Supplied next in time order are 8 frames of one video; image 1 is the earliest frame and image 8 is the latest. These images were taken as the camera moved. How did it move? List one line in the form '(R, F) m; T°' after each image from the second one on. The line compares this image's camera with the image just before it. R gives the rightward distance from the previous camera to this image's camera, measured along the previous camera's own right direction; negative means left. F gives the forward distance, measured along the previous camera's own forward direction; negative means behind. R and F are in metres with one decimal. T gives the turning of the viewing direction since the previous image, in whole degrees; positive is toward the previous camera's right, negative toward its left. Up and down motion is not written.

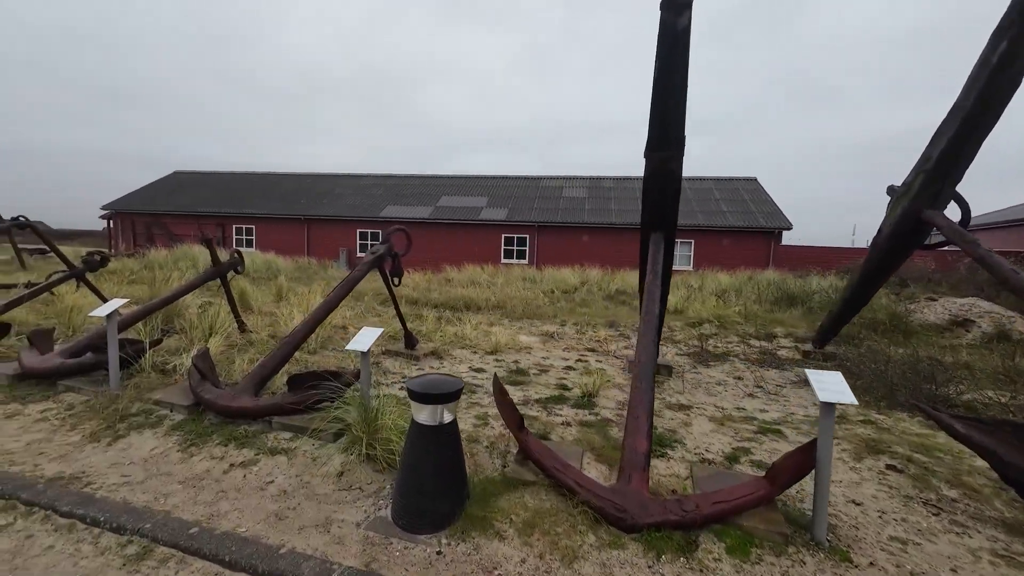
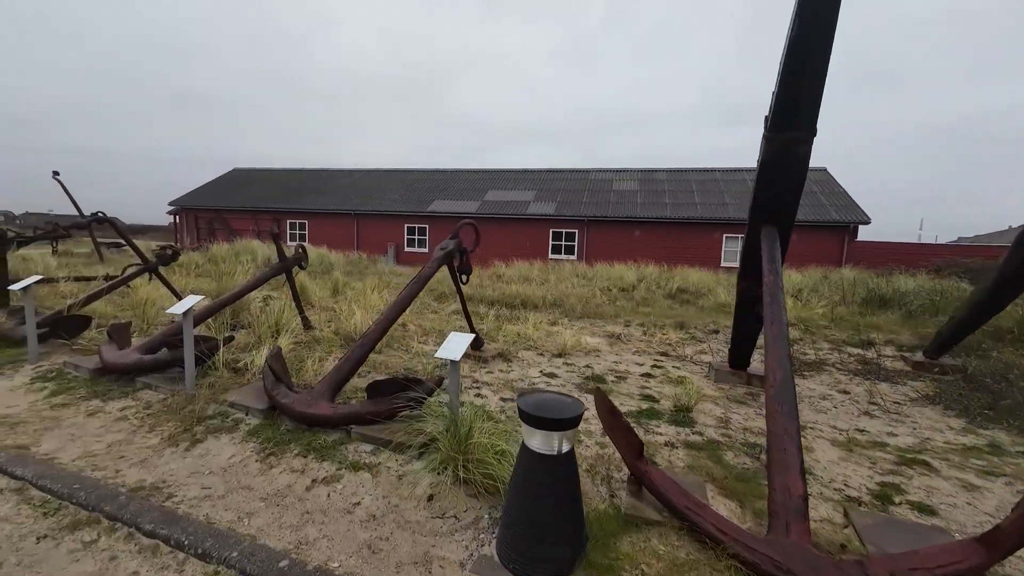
(-0.3, +0.3) m; -5°
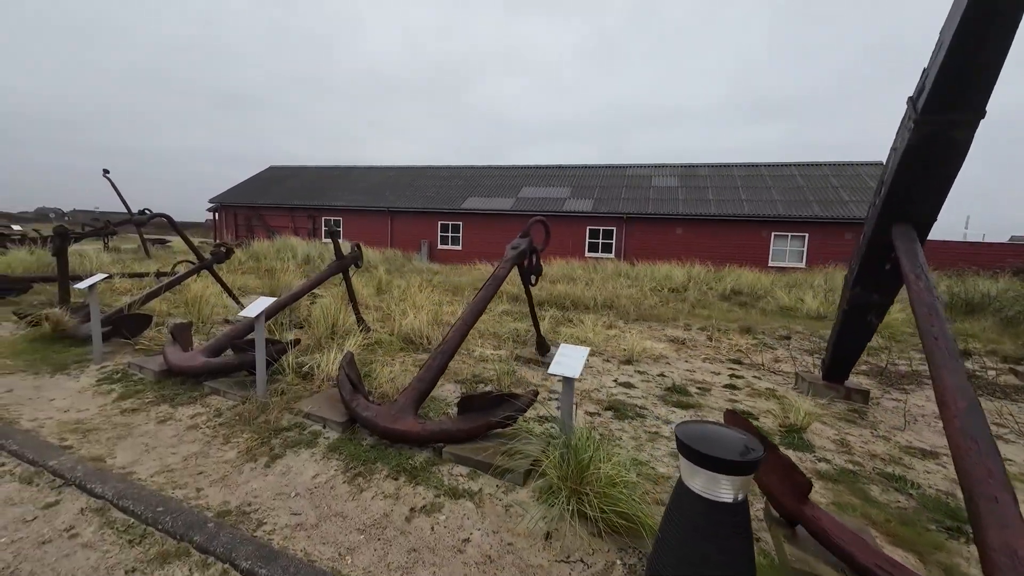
(-0.4, +0.2) m; -3°
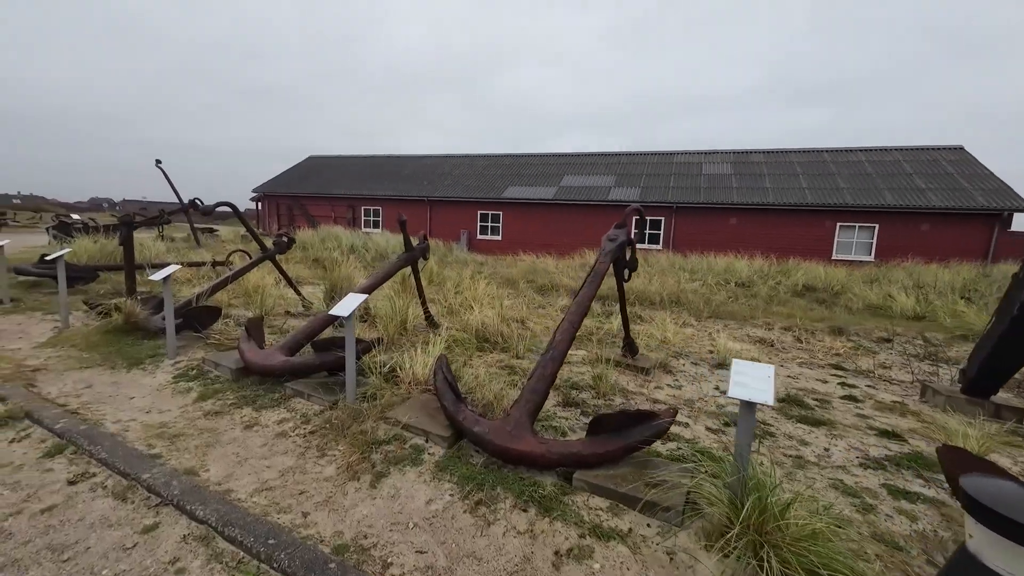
(-0.5, +0.3) m; -3°
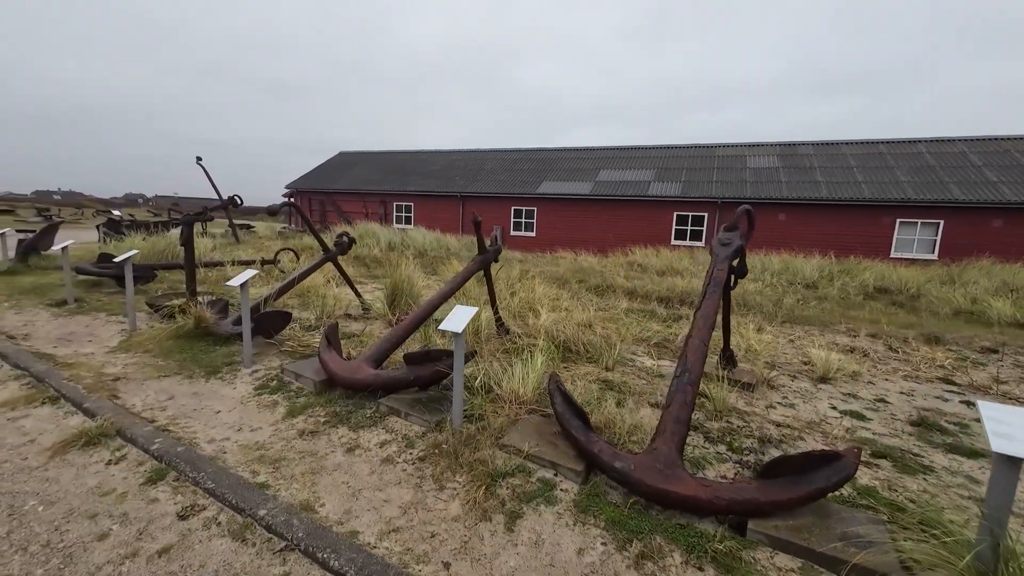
(-0.5, +0.2) m; -2°
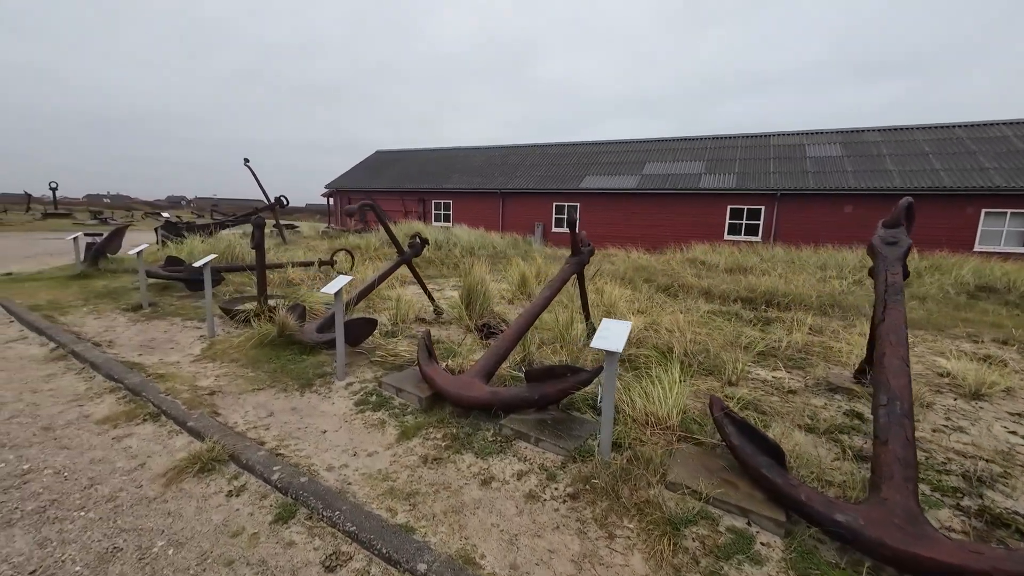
(-0.6, +0.3) m; -3°
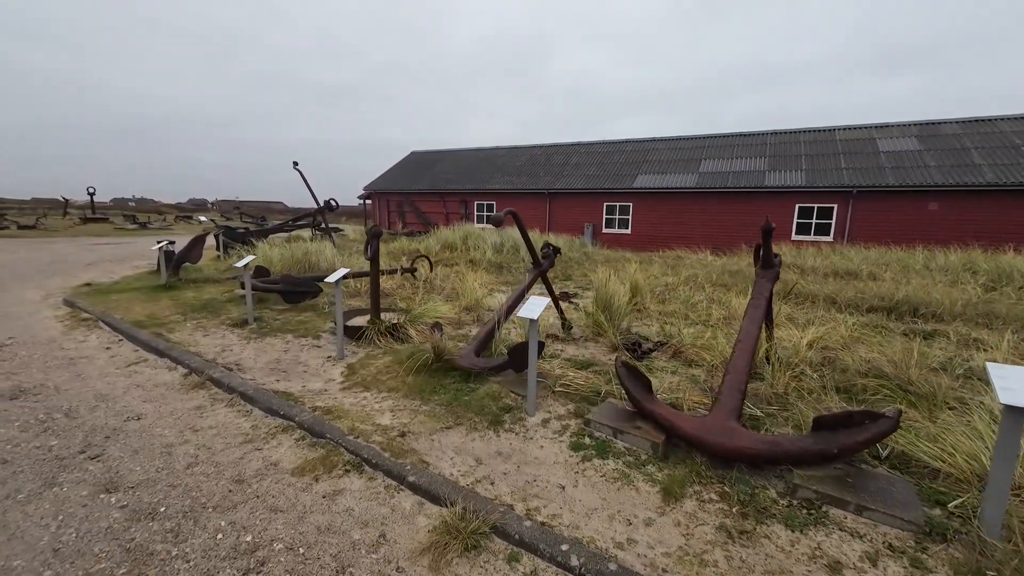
(-1.1, +0.4) m; -2°
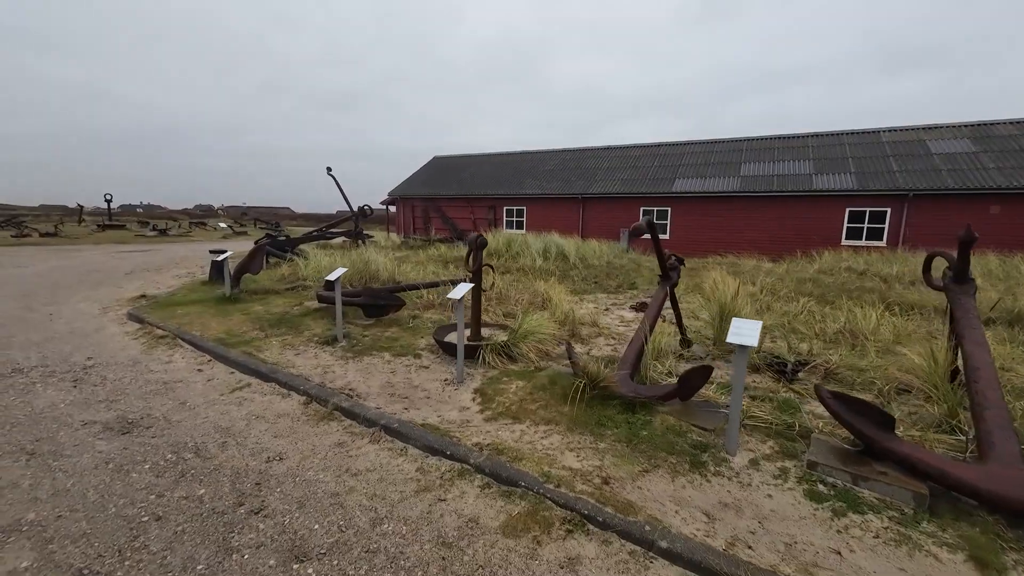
(-1.0, +0.3) m; 0°
